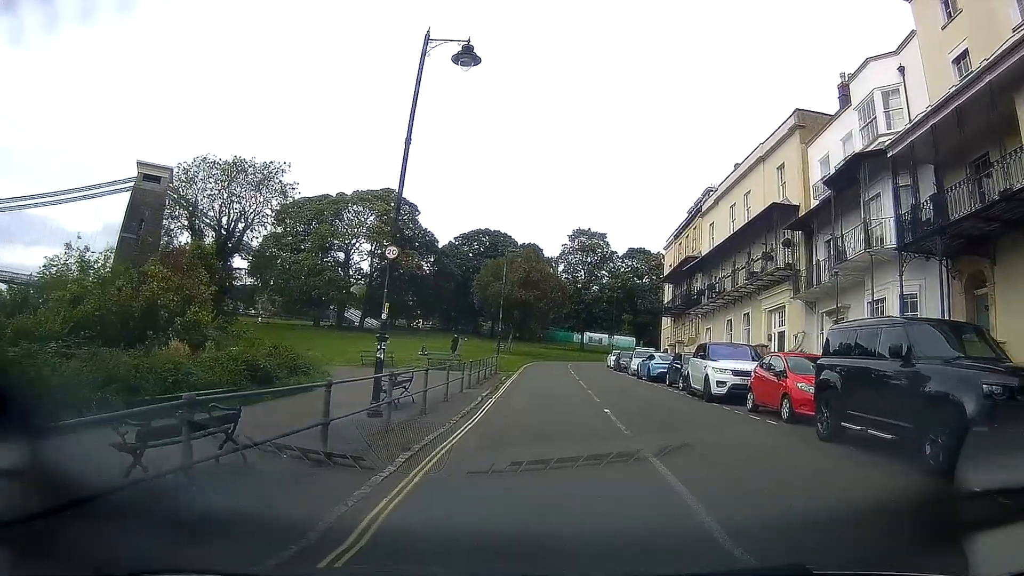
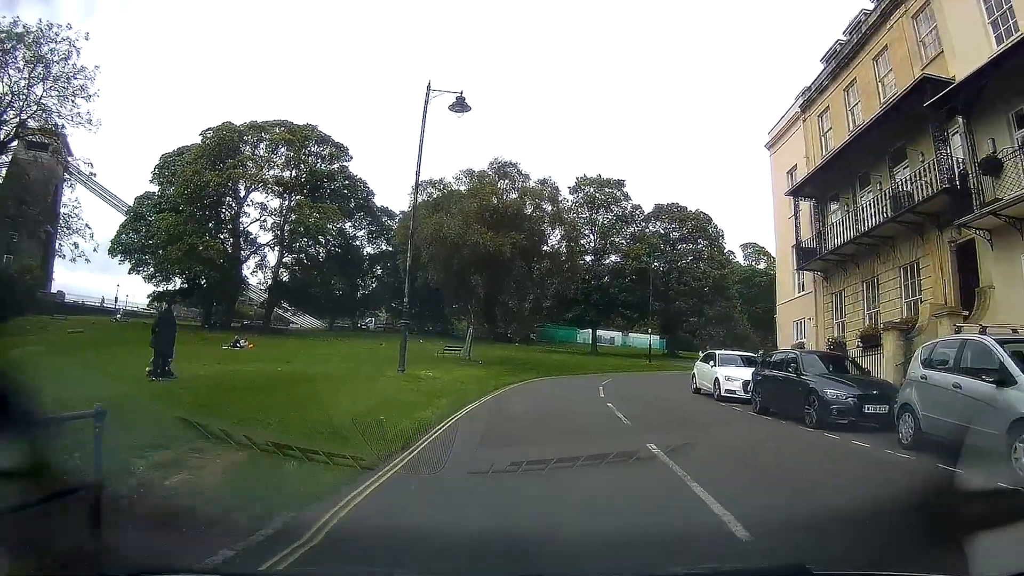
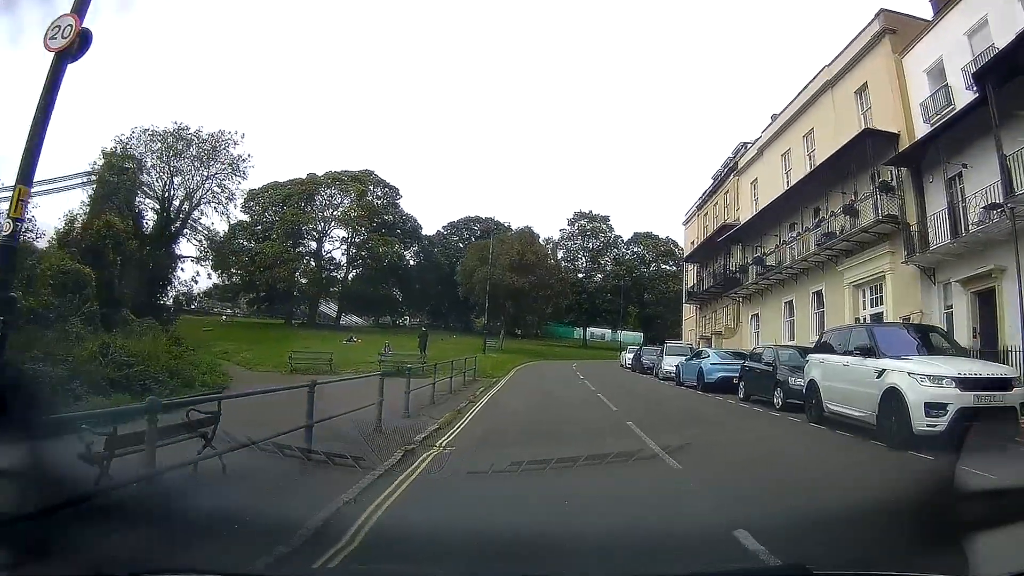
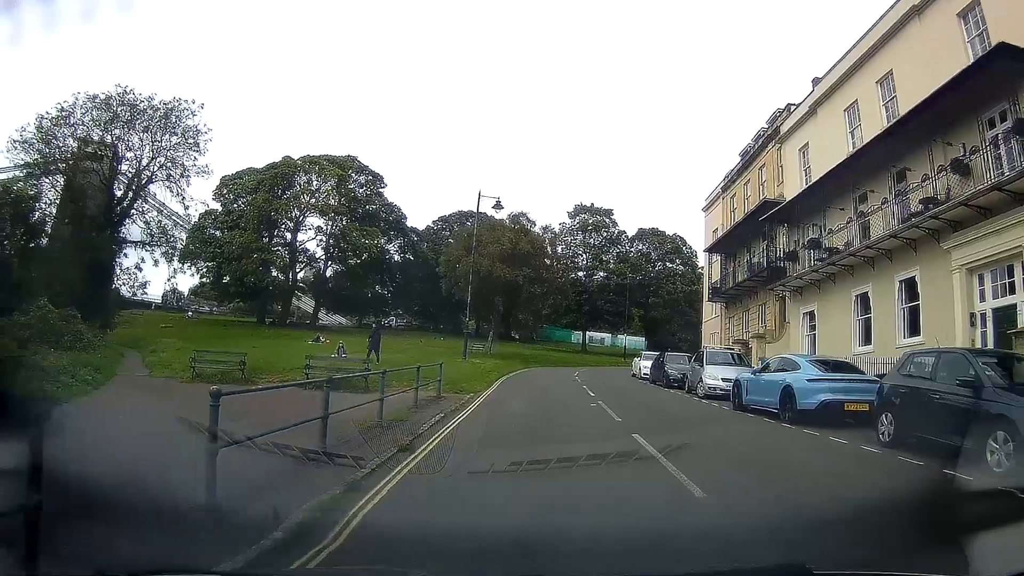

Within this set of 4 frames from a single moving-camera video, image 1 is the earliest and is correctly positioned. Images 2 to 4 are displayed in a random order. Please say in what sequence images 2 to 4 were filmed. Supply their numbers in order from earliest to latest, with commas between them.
3, 4, 2
